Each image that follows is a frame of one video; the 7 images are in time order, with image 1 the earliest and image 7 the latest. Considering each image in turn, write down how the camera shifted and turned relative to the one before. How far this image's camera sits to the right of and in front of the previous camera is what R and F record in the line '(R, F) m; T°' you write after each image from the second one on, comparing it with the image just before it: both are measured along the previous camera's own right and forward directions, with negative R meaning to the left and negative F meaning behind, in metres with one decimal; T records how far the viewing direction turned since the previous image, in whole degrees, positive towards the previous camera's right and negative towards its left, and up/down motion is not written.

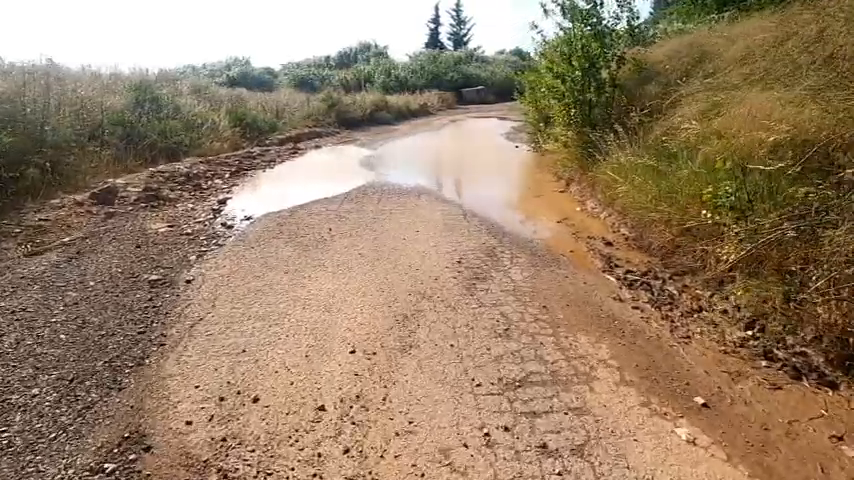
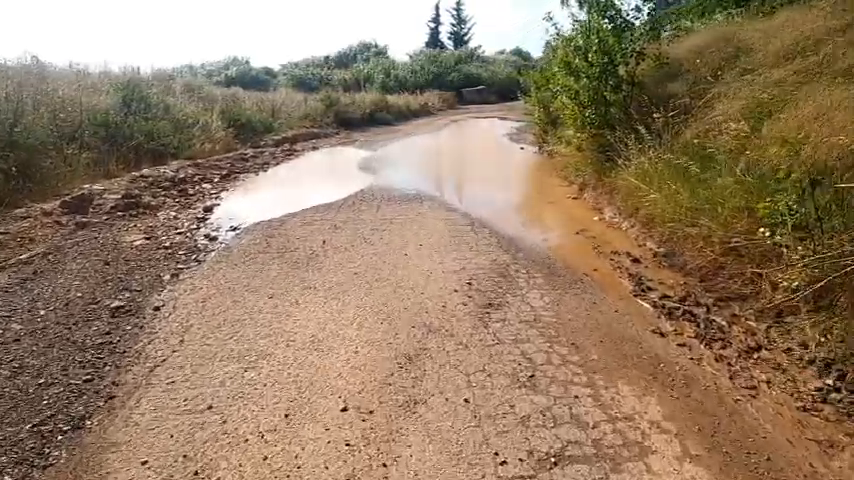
(-0.1, +0.7) m; 0°
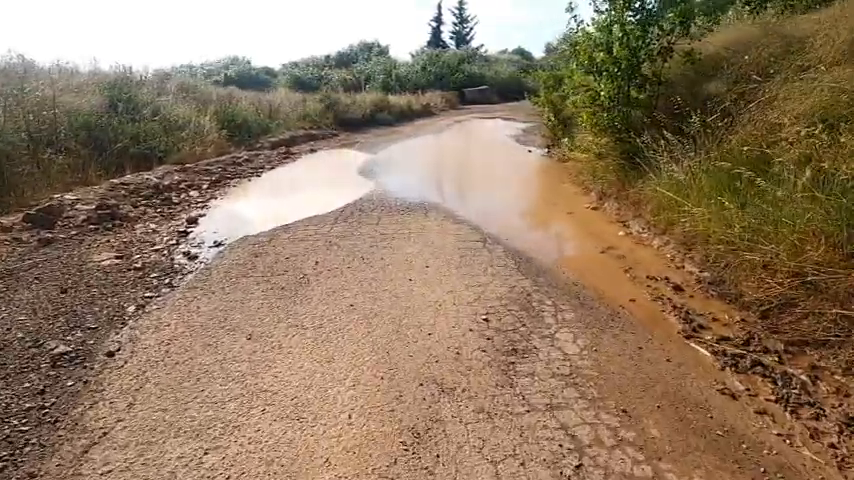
(-0.1, +0.8) m; 0°
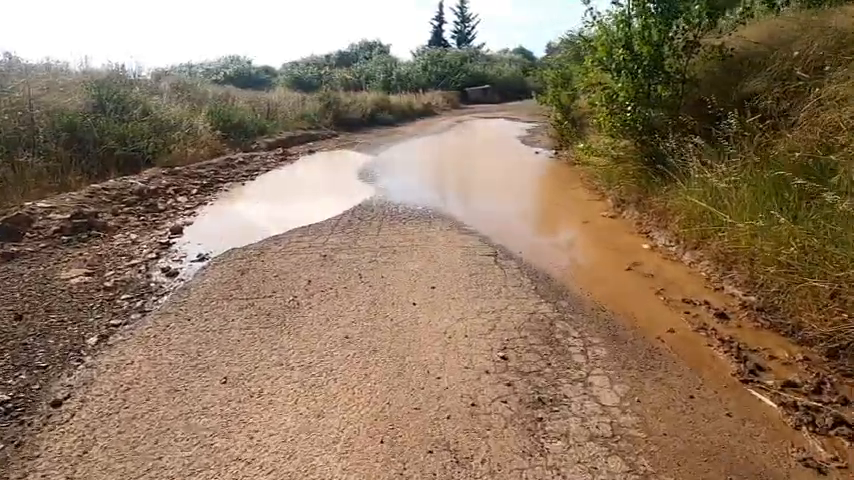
(-0.1, +0.7) m; 0°
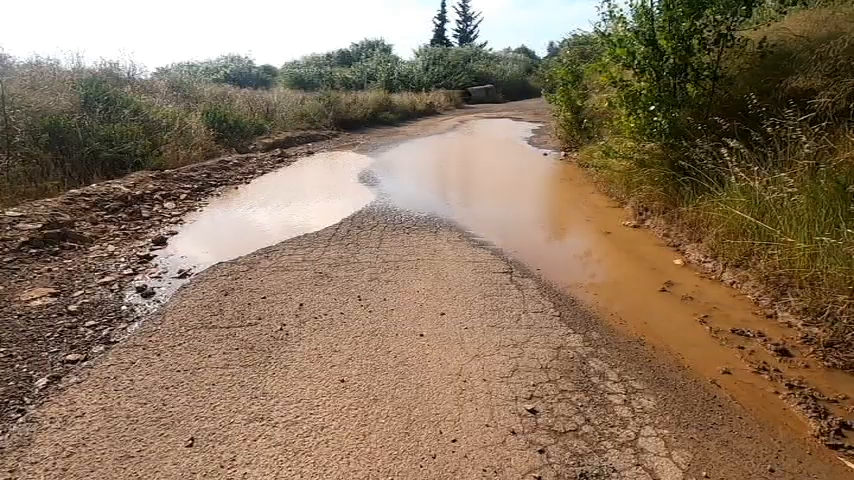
(-0.1, +0.7) m; 0°
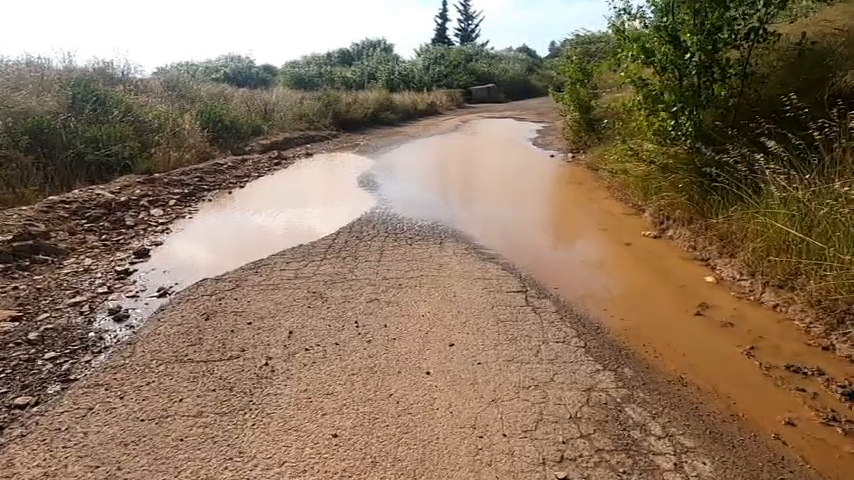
(0.0, +0.6) m; 0°
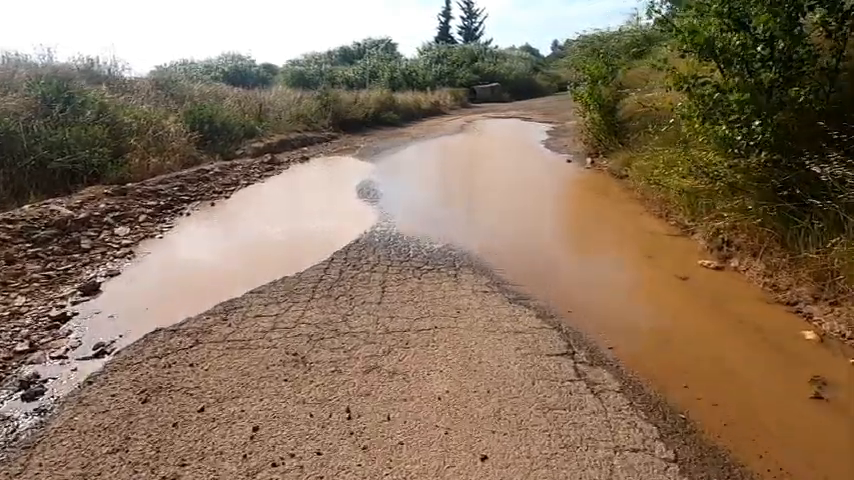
(-0.1, +1.2) m; 0°
